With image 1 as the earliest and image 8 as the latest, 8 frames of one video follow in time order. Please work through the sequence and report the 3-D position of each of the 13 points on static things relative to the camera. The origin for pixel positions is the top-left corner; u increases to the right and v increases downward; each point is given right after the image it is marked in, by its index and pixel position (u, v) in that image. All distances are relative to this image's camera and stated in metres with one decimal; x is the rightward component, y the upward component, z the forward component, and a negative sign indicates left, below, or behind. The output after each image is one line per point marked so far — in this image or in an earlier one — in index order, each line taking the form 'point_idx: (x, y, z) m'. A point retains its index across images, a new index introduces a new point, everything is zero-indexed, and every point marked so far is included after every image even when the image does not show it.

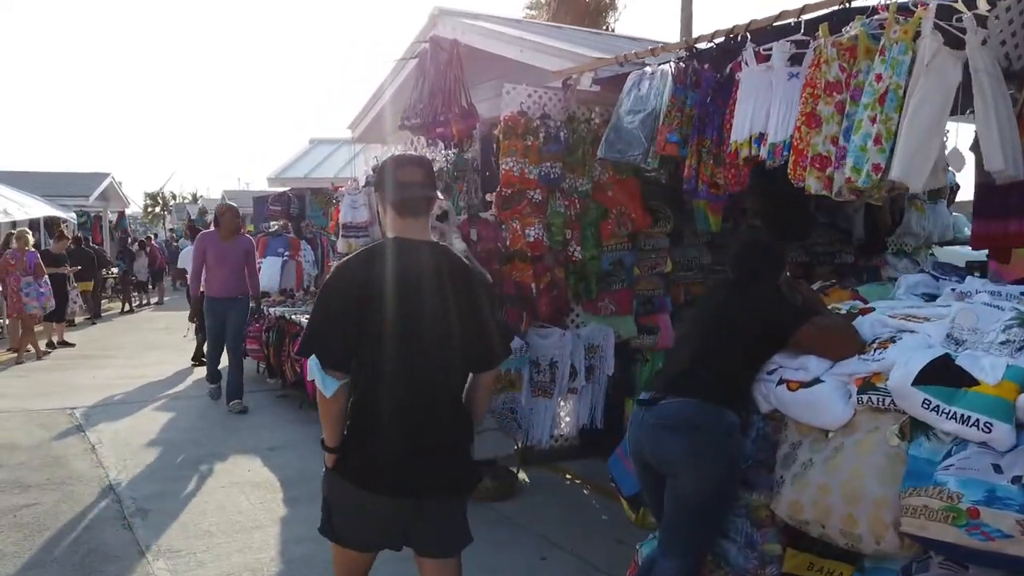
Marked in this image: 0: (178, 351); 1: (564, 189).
0: (-4.3, -0.8, +11.9) m
1: (+0.3, +0.6, +5.6) m
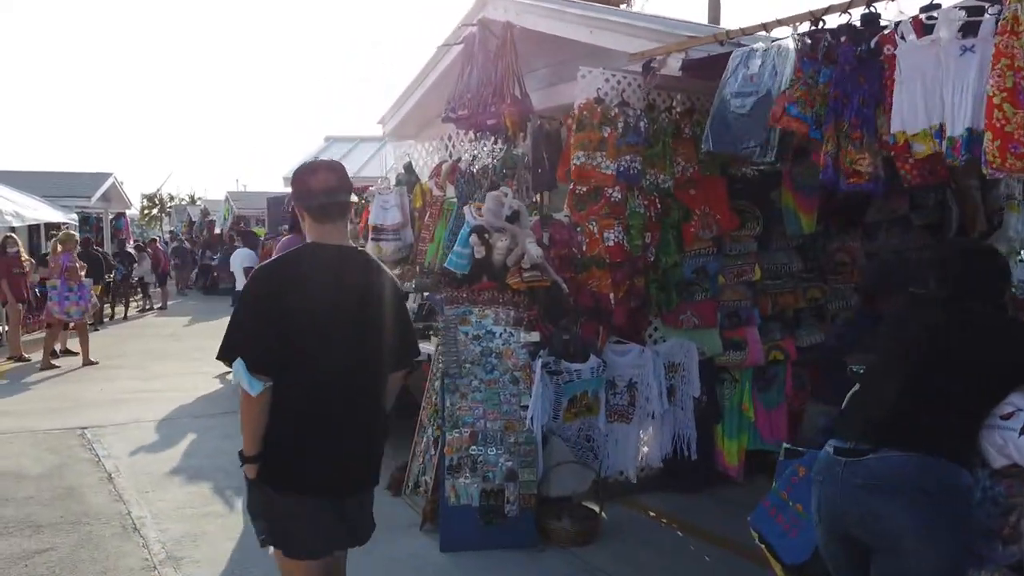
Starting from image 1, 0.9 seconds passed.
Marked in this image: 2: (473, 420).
0: (-4.0, -0.9, +11.3) m
1: (+0.7, +0.5, +4.9) m
2: (-0.2, -0.6, +4.3) m
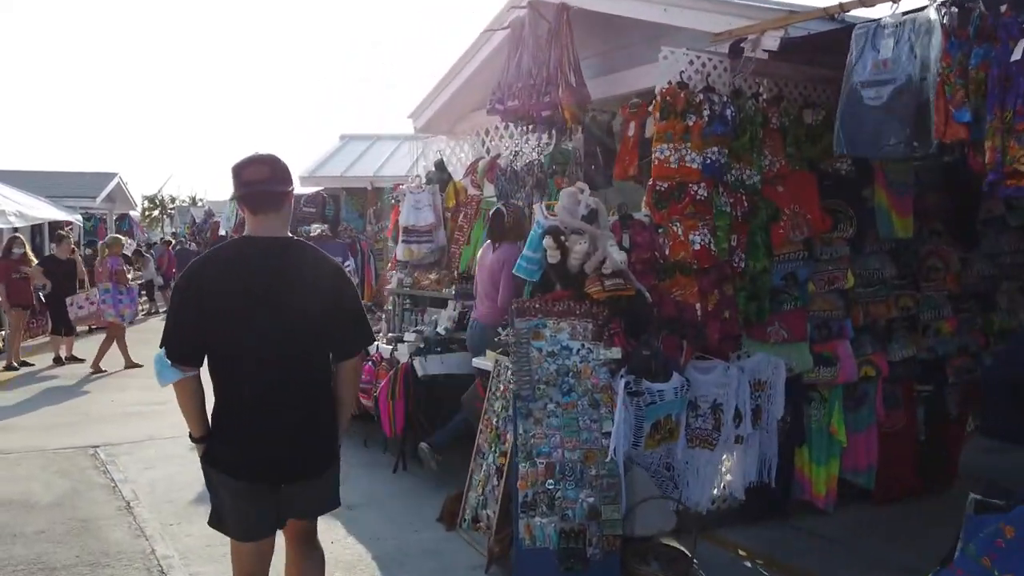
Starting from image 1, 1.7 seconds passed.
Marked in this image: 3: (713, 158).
0: (-3.6, -1.0, +10.7) m
1: (+1.0, +0.5, +4.4) m
2: (+0.1, -0.7, +3.7) m
3: (+0.9, +0.6, +4.2) m
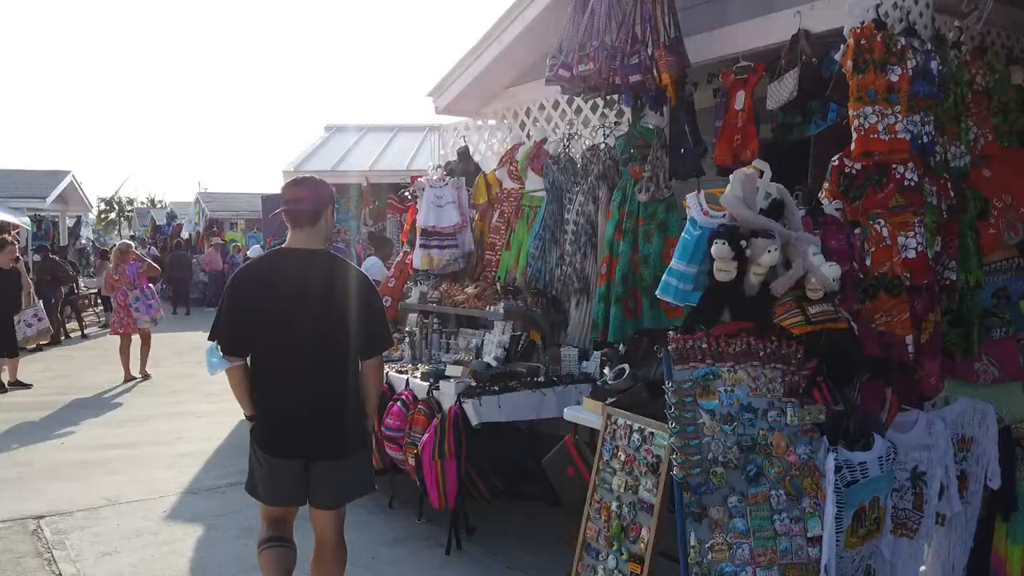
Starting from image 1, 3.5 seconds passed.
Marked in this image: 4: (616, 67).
0: (-3.5, -1.1, +9.3) m
1: (+1.4, +0.4, +3.1) m
2: (+0.6, -0.7, +2.4) m
3: (+1.3, +0.5, +3.0) m
4: (+0.5, +1.0, +4.4) m
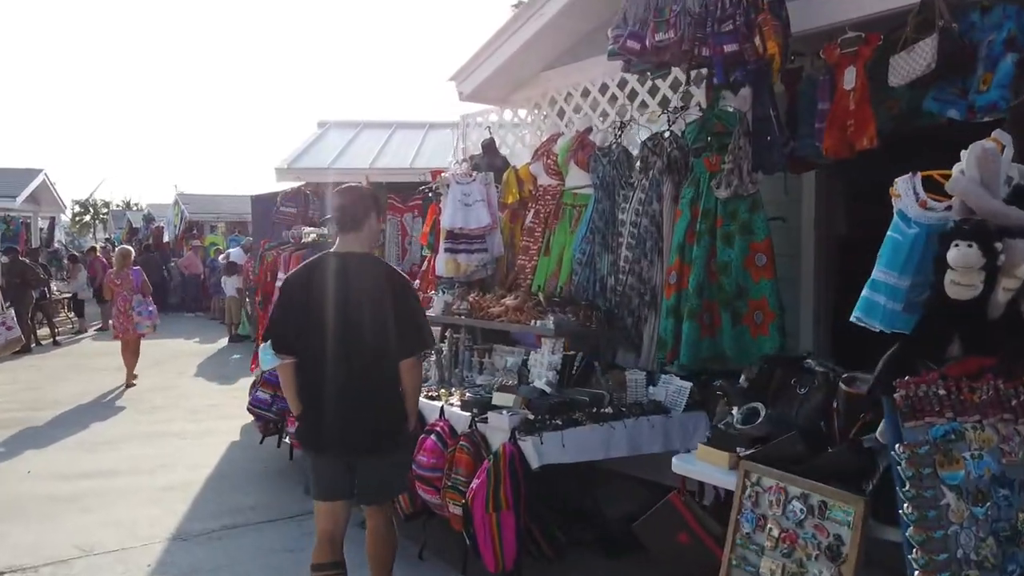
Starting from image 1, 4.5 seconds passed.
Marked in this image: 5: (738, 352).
0: (-3.3, -1.1, +8.4) m
1: (+1.7, +0.4, +2.4) m
2: (+0.9, -0.8, +1.7) m
3: (+1.6, +0.5, +2.3) m
4: (+0.7, +1.0, +3.6) m
5: (+1.0, -0.3, +3.9) m
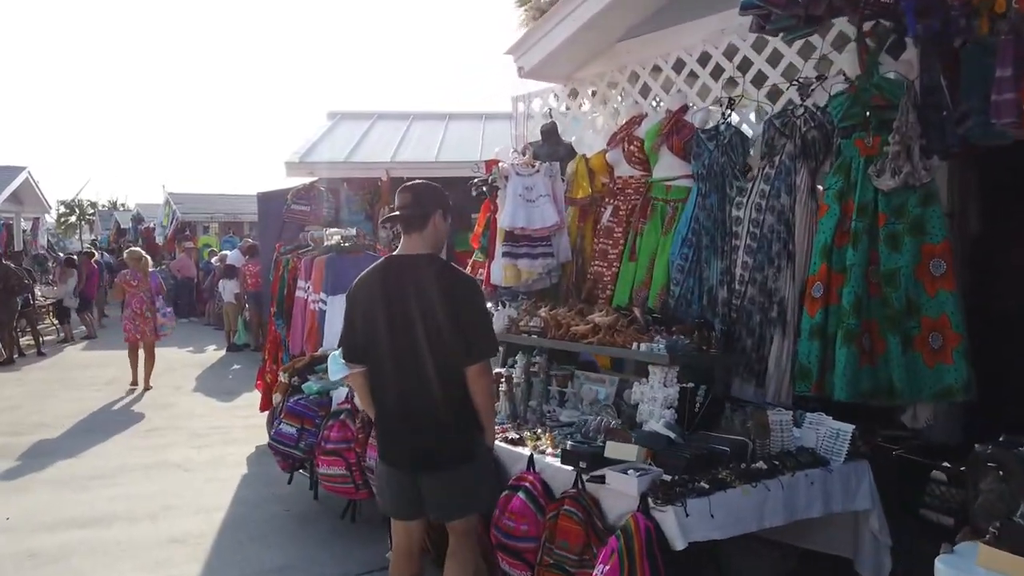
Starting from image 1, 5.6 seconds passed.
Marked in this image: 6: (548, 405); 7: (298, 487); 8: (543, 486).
0: (-3.0, -1.2, +7.5) m
1: (+2.1, +0.3, +1.6) m
2: (+1.3, -0.8, +0.8) m
3: (+2.0, +0.4, +1.4) m
4: (+1.1, +0.9, +2.8) m
5: (+1.3, -0.3, +3.1) m
6: (+0.1, -0.5, +3.8) m
7: (-1.3, -1.2, +5.8) m
8: (+0.1, -0.6, +3.0) m
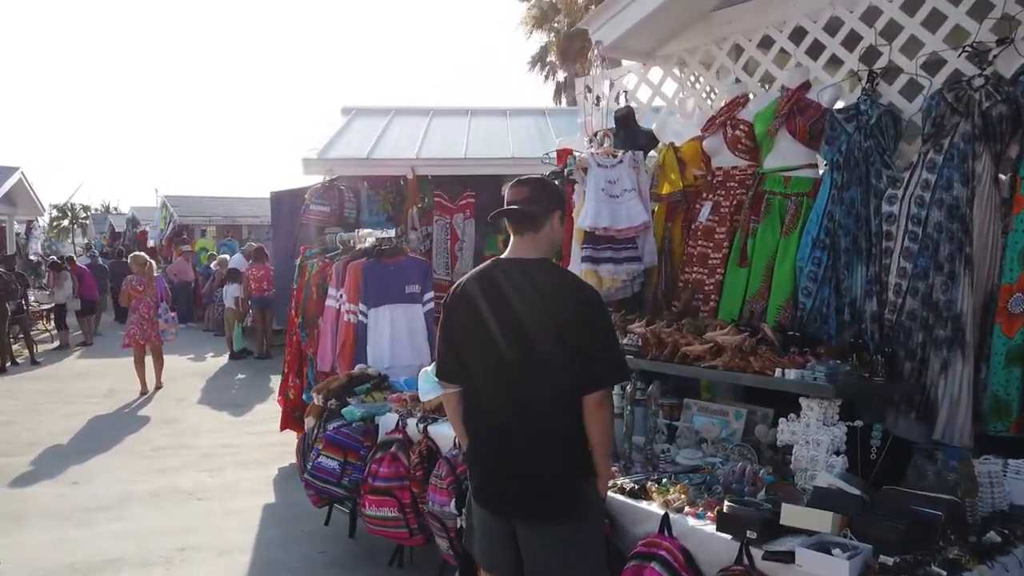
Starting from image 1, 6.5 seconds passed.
0: (-2.7, -1.3, +6.8) m
1: (+2.4, +0.3, +0.9) m
2: (+1.6, -0.9, +0.2) m
3: (+2.4, +0.4, +0.8) m
4: (+1.5, +0.9, +2.1) m
5: (+1.7, -0.4, +2.4) m
6: (+0.5, -0.5, +3.2) m
7: (-1.0, -1.3, +5.1) m
8: (+0.5, -0.7, +2.4) m
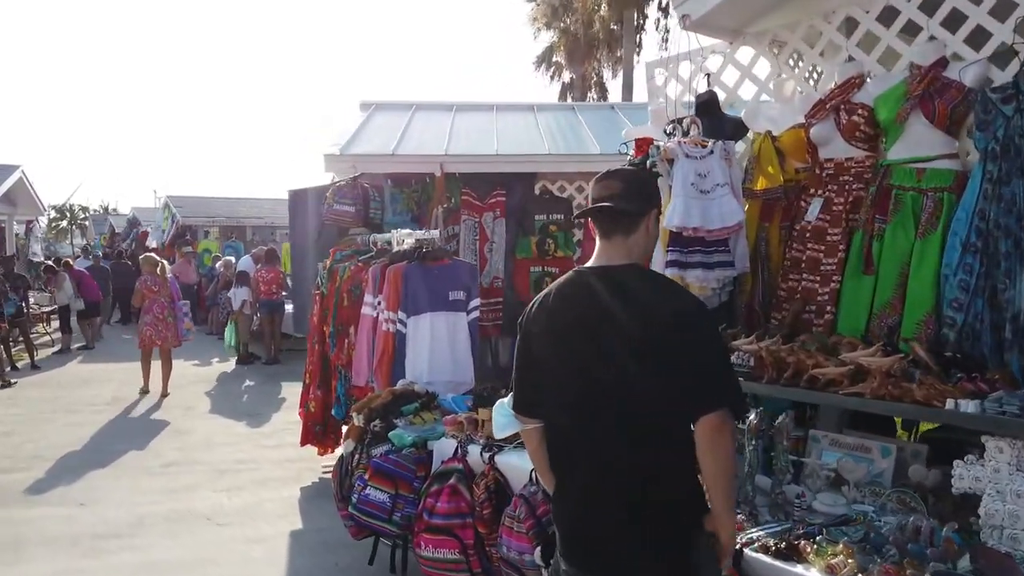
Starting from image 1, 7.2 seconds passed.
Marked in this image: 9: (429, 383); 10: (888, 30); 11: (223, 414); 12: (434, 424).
0: (-2.4, -1.3, +6.3) m
1: (+2.7, +0.3, +0.4) m
2: (+1.9, -0.9, -0.3) m
3: (+2.6, +0.4, +0.3) m
4: (+1.7, +0.9, +1.6) m
5: (+2.0, -0.4, +1.9) m
6: (+0.8, -0.6, +2.7) m
7: (-0.7, -1.3, +4.6) m
8: (+0.7, -0.7, +1.9) m
9: (-0.4, -0.5, +4.6) m
10: (+1.4, +0.9, +3.2) m
11: (-2.9, -1.3, +9.3) m
12: (-0.3, -0.6, +3.9) m
